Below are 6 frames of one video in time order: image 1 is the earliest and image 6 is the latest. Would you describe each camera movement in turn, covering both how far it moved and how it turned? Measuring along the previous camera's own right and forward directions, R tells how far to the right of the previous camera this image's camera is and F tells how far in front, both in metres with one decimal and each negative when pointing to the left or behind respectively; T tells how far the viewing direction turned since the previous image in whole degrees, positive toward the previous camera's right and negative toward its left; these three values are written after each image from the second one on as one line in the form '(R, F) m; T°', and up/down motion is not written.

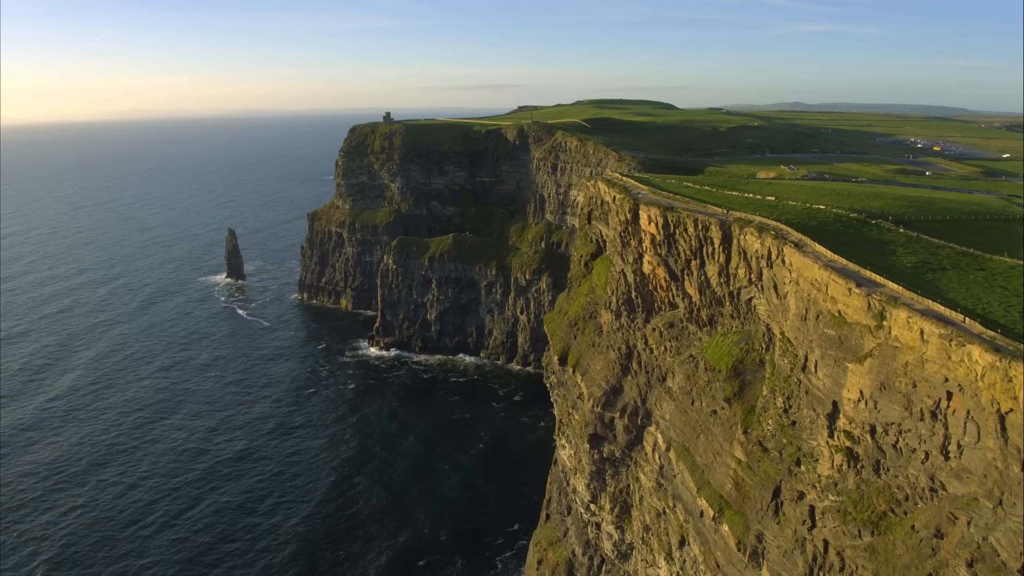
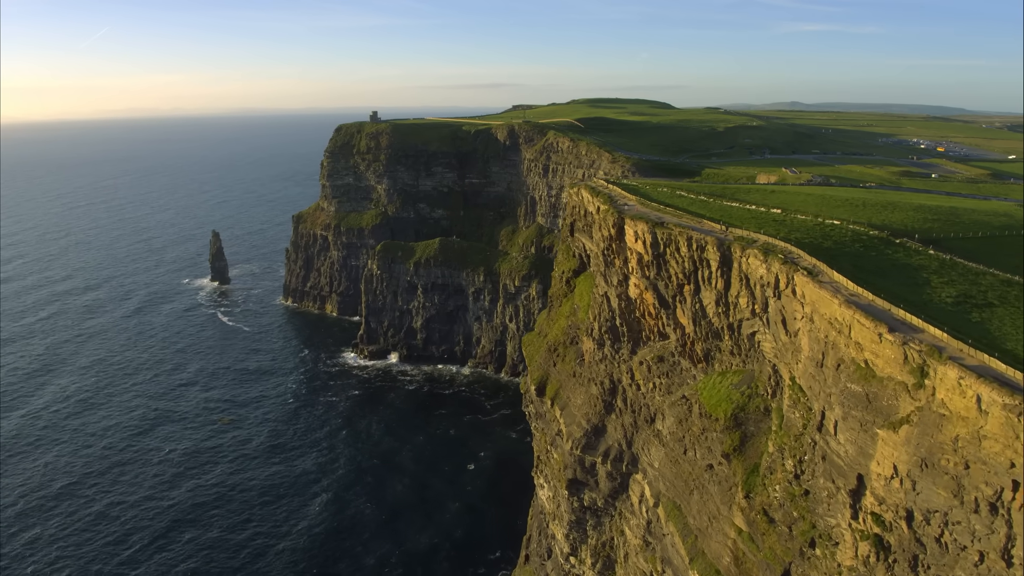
(+1.3, +3.9) m; 0°
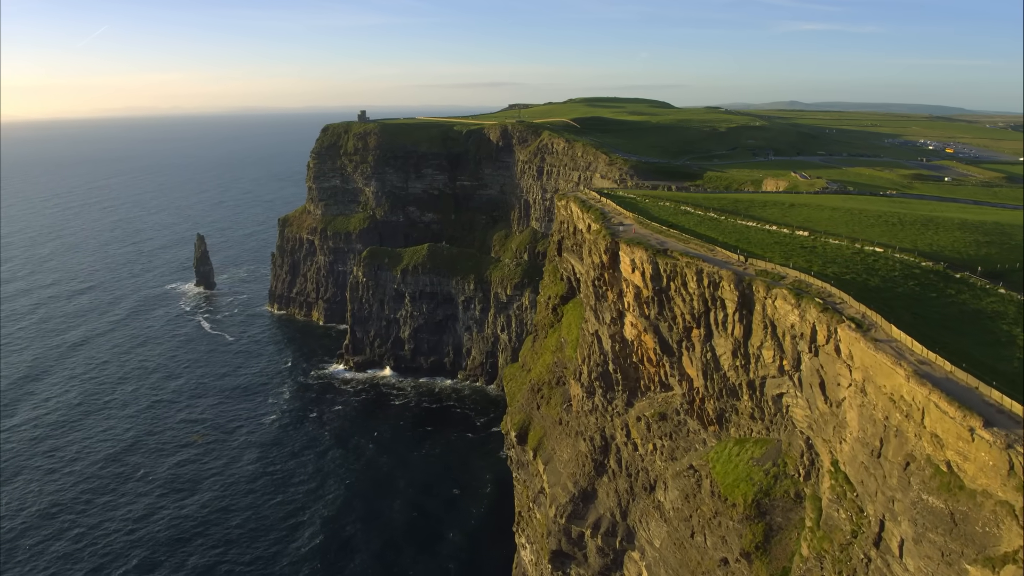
(+0.9, +4.4) m; 0°
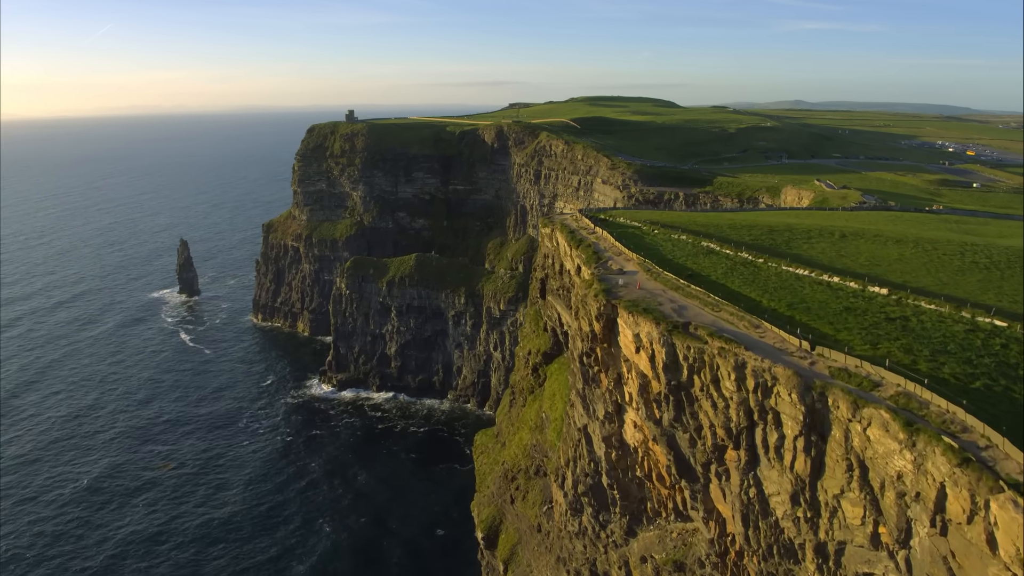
(+1.2, +6.2) m; 0°
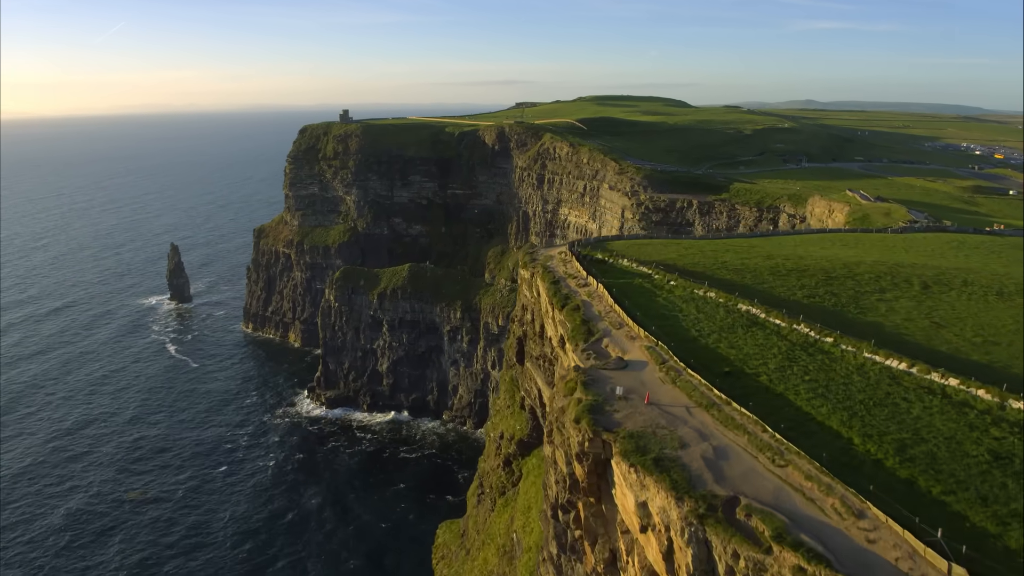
(+1.1, +5.4) m; -1°
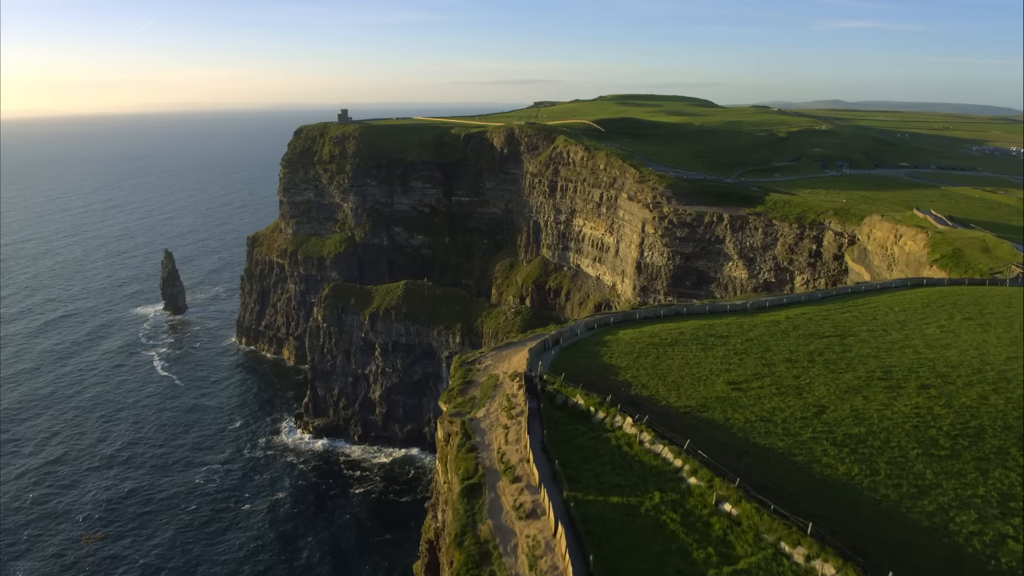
(+1.6, +7.7) m; -2°
